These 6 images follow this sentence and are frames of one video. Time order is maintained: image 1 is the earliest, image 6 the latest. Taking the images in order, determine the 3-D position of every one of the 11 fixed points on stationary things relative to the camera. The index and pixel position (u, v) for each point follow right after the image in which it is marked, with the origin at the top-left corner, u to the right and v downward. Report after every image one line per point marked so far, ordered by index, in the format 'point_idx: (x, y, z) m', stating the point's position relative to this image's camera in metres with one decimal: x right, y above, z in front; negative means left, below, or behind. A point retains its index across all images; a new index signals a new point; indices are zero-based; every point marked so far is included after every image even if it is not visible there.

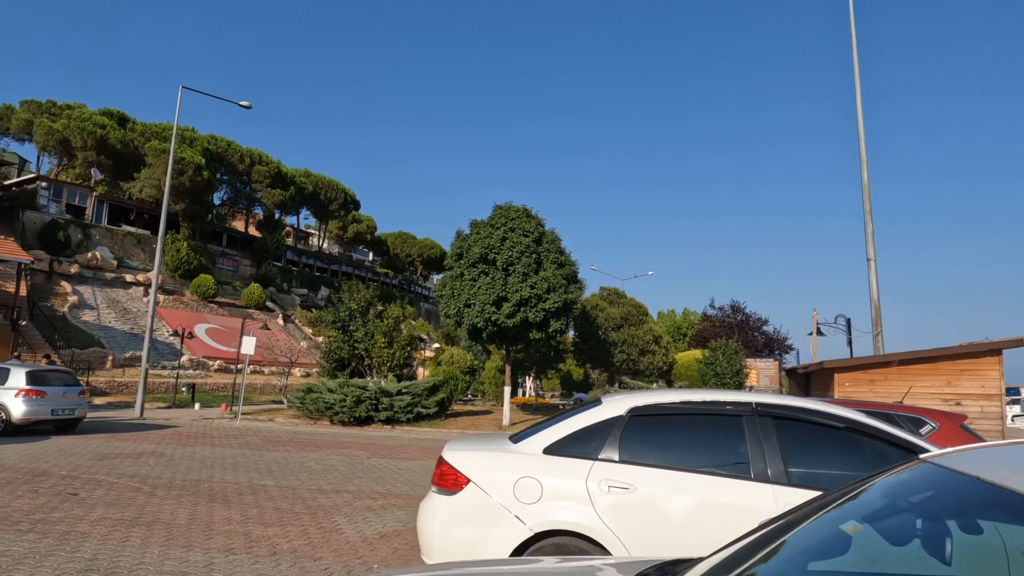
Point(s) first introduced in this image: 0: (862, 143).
0: (+7.1, +2.9, +13.4) m
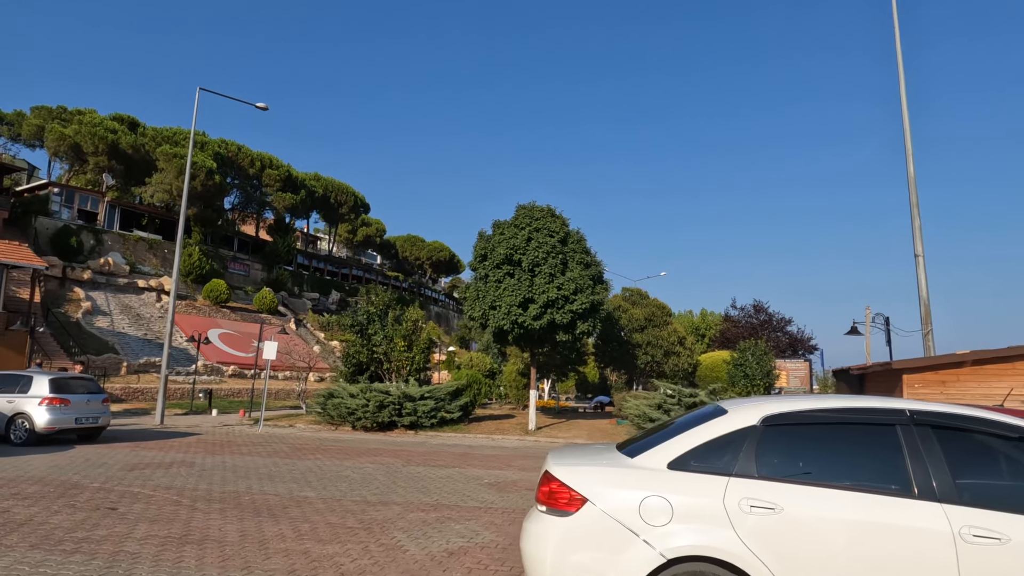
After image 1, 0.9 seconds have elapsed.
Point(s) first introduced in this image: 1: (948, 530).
0: (+7.7, +3.0, +13.0) m
1: (+2.0, -1.1, +3.0) m
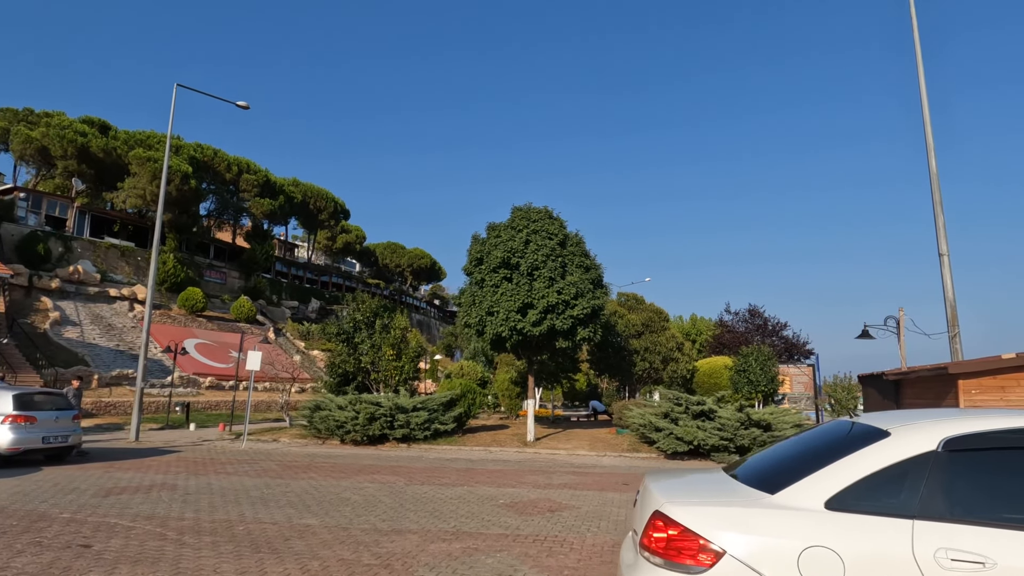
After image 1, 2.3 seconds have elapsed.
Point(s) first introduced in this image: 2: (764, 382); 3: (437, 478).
0: (+7.8, +3.0, +12.5) m
1: (+2.4, -1.0, +2.2) m
2: (+7.3, -2.8, +19.3) m
3: (-1.3, -3.2, +11.3) m
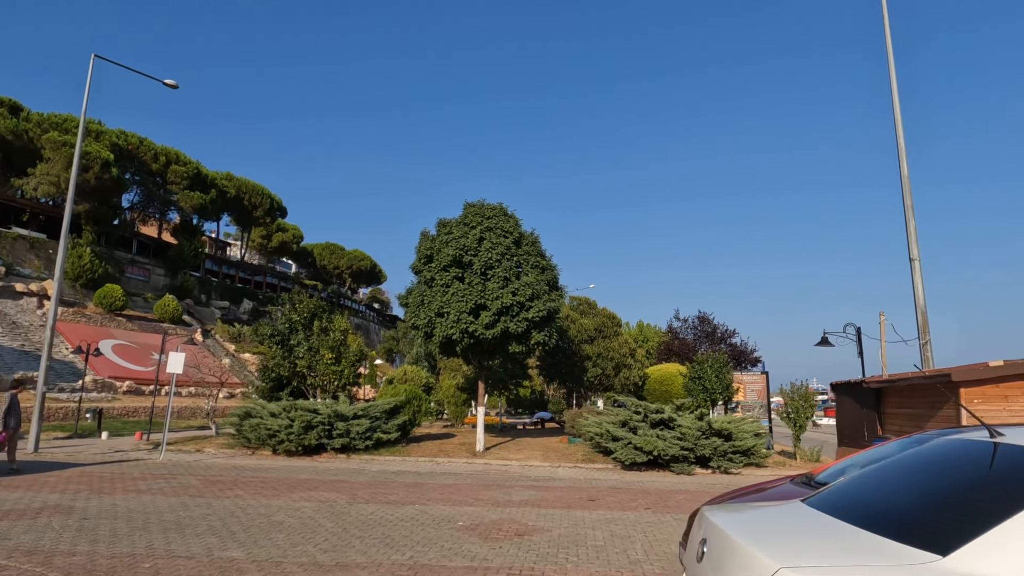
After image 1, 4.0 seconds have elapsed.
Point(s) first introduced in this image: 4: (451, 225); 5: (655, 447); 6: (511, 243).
0: (+7.1, +2.9, +12.2) m
1: (+2.6, -0.9, +1.5) m
2: (+5.9, -2.9, +18.9) m
3: (-2.0, -3.2, +10.2) m
4: (-1.6, +1.6, +17.4) m
5: (+3.2, -3.5, +14.8) m
6: (0.0, +1.2, +17.0) m
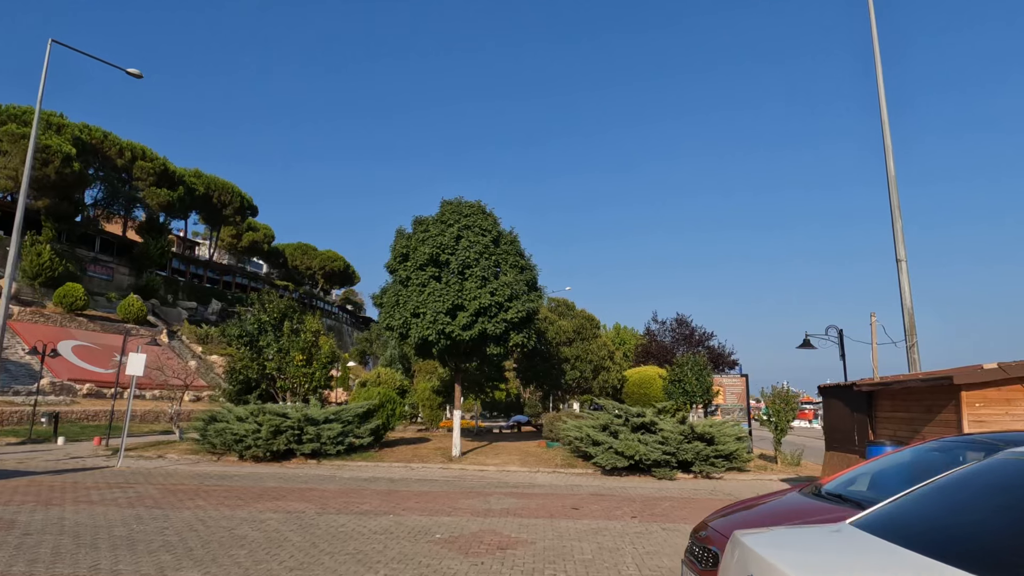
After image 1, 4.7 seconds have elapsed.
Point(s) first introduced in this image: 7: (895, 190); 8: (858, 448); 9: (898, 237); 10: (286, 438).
0: (+6.8, +2.8, +12.0) m
1: (+2.6, -0.9, +1.1) m
2: (+5.3, -2.9, +18.6) m
3: (-2.2, -3.1, +9.6) m
4: (-2.2, +1.7, +16.9) m
5: (+2.7, -3.6, +14.5) m
6: (-0.6, +1.2, +16.5) m
7: (+6.9, +1.7, +11.9) m
8: (+4.9, -2.3, +9.5) m
9: (+6.8, +0.9, +11.7) m
10: (-5.5, -3.7, +16.3) m
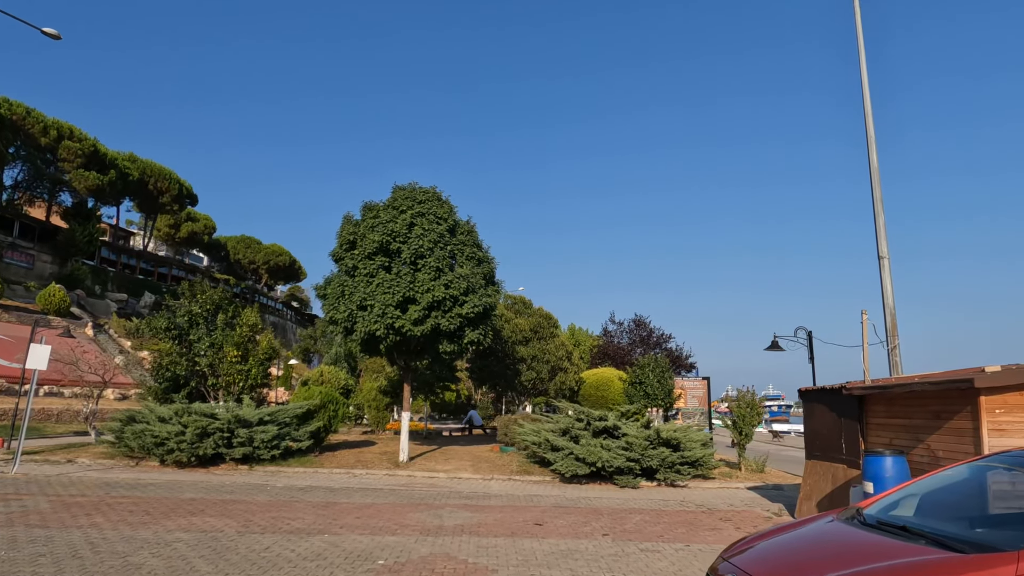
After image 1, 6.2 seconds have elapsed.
0: (+6.1, +2.8, +11.4) m
1: (+2.7, -0.8, +0.2) m
2: (+4.0, -2.9, +17.8) m
3: (-2.8, -2.9, +8.3) m
4: (-3.2, +1.9, +15.6) m
5: (+1.8, -3.4, +13.5) m
6: (-1.6, +1.3, +15.3) m
7: (+6.2, +1.8, +11.3) m
8: (+4.4, -2.2, +8.7) m
9: (+6.2, +0.9, +11.1) m
10: (-6.6, -3.4, +14.7) m
